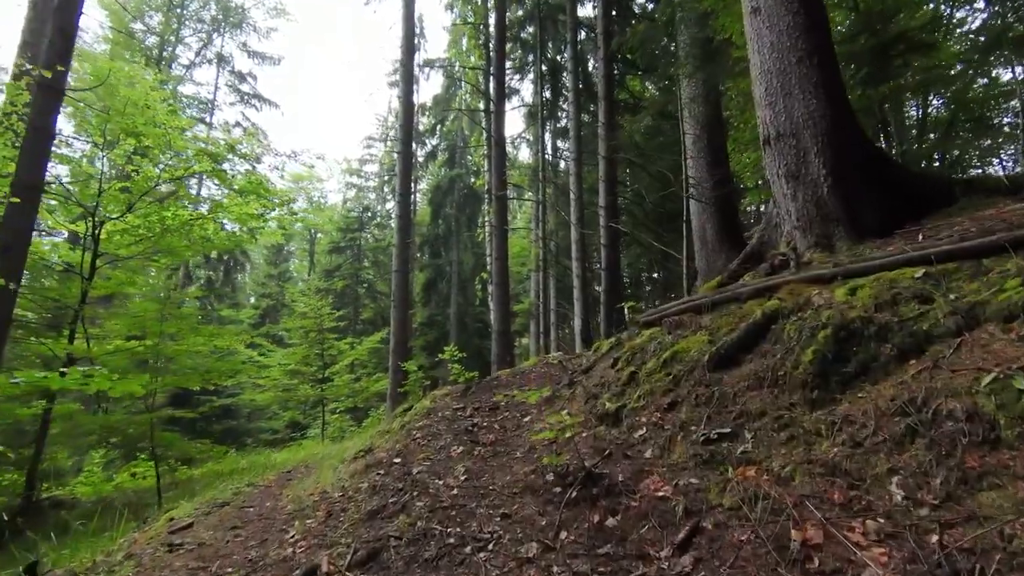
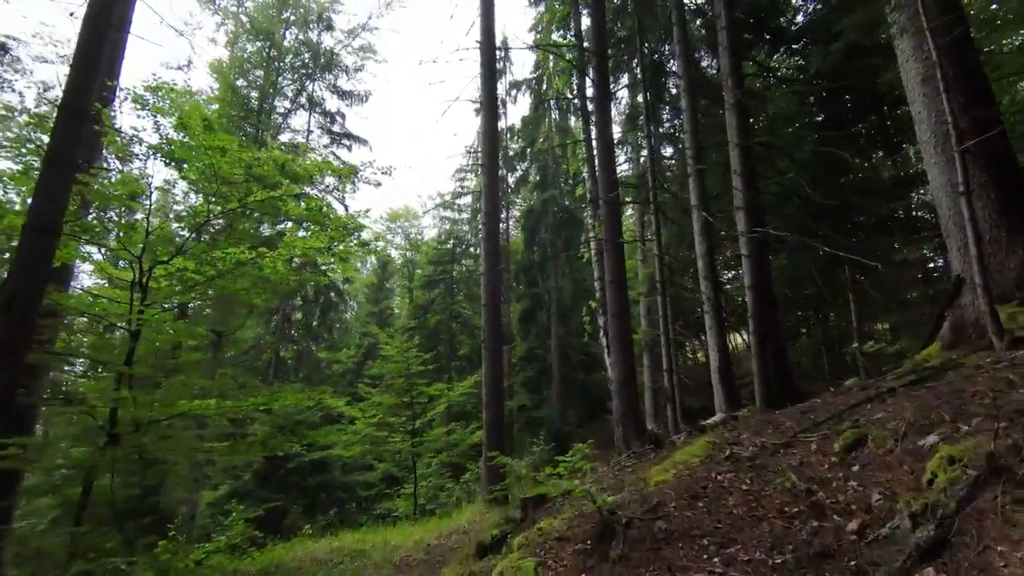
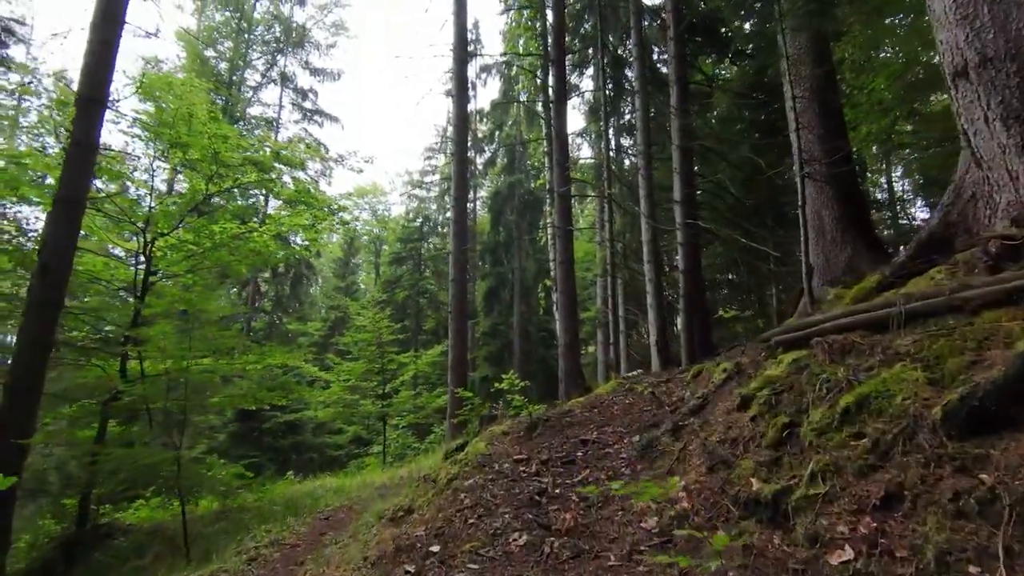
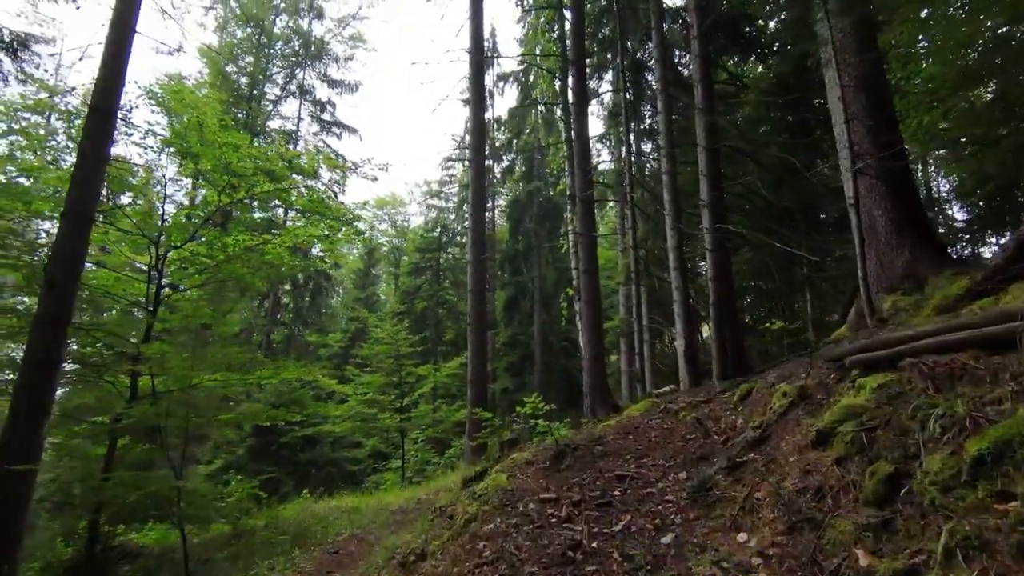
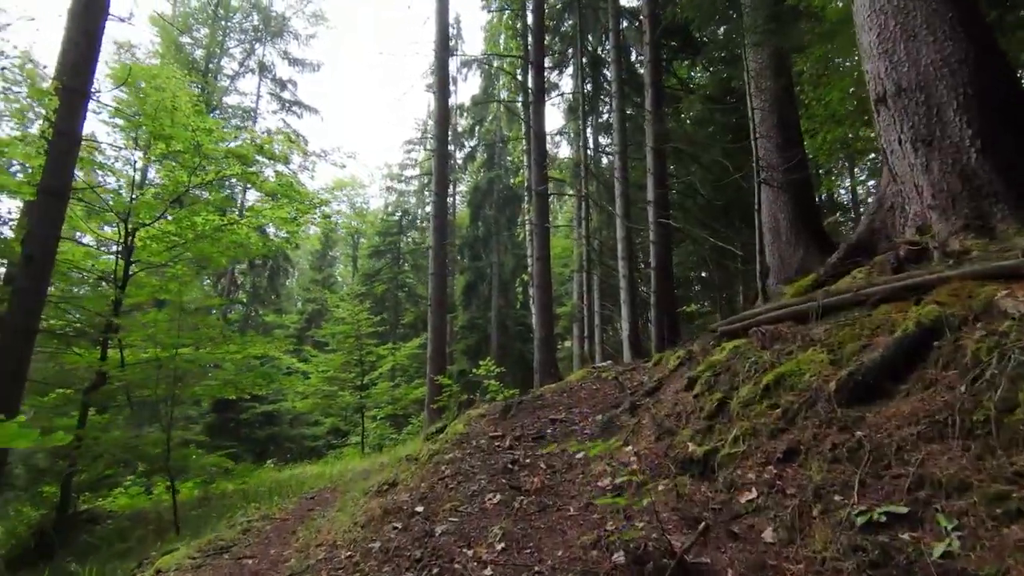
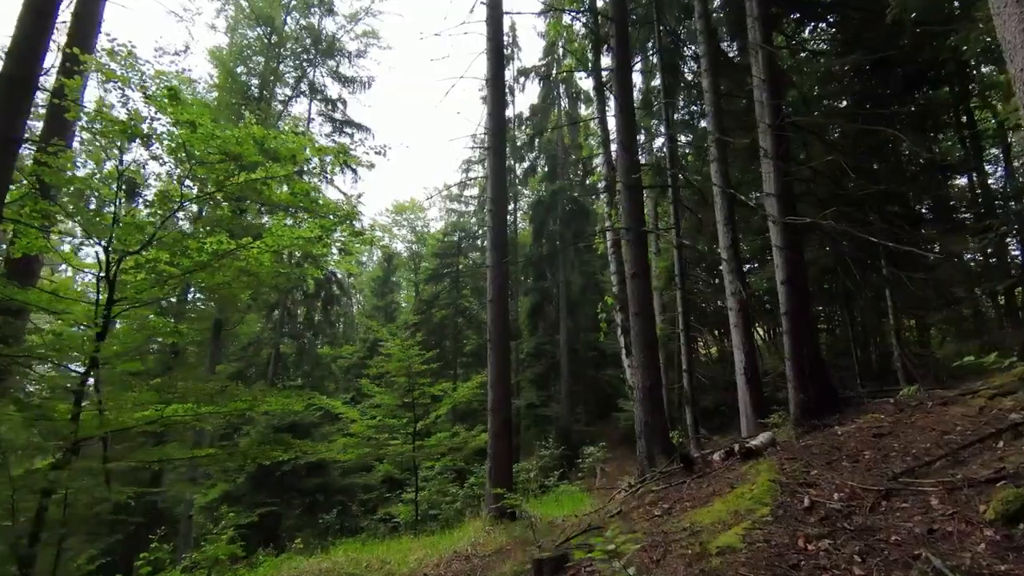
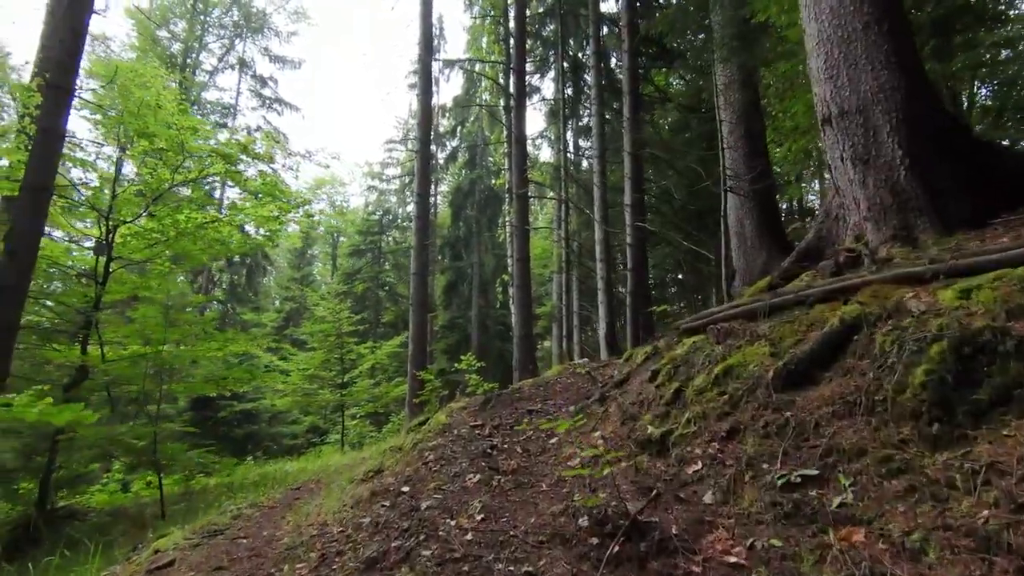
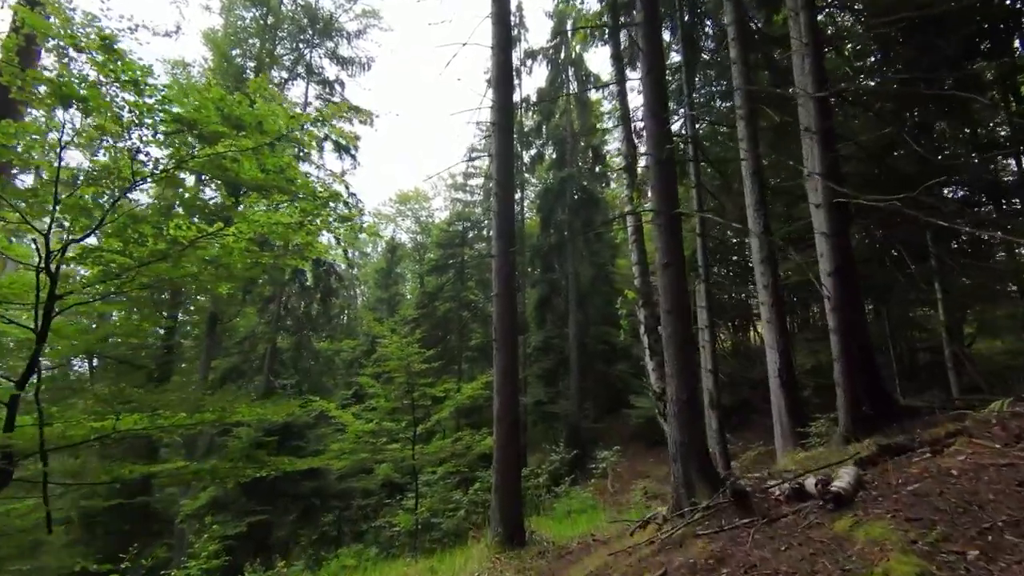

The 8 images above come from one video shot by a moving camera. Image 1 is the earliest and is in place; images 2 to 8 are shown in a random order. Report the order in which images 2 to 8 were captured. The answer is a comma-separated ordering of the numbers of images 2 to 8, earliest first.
7, 5, 3, 4, 2, 6, 8
